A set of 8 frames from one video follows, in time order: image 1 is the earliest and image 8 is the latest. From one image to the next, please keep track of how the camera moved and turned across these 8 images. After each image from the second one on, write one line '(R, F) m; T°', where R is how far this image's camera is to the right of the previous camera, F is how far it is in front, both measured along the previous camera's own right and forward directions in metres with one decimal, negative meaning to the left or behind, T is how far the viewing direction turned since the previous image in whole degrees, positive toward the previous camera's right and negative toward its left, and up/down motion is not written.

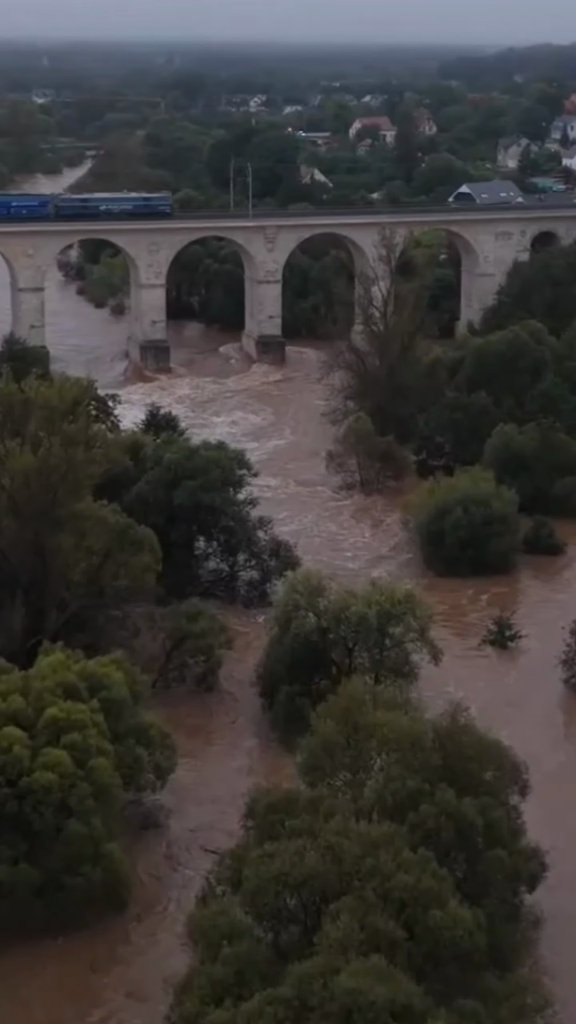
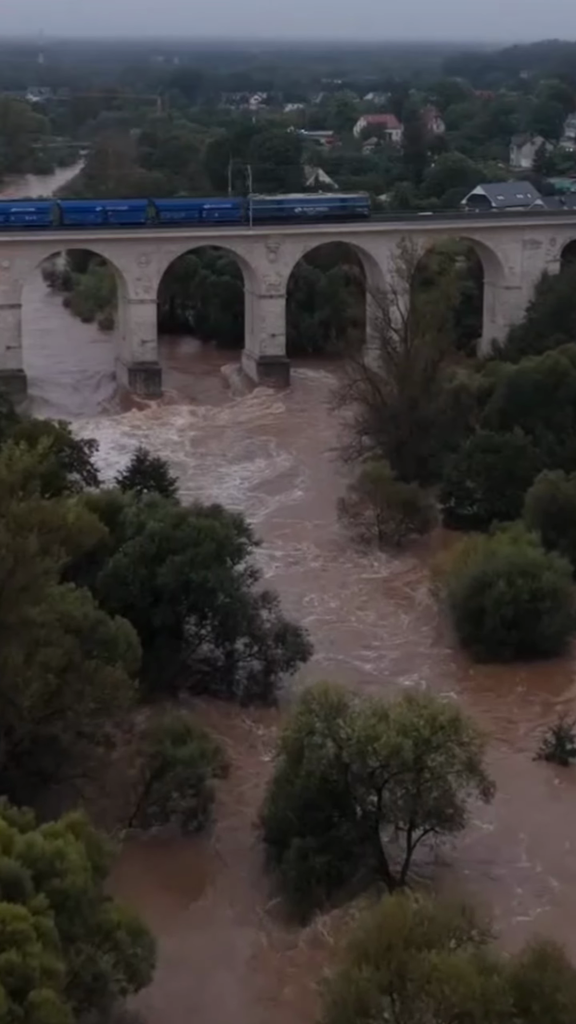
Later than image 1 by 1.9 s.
(-0.1, +4.9) m; 0°
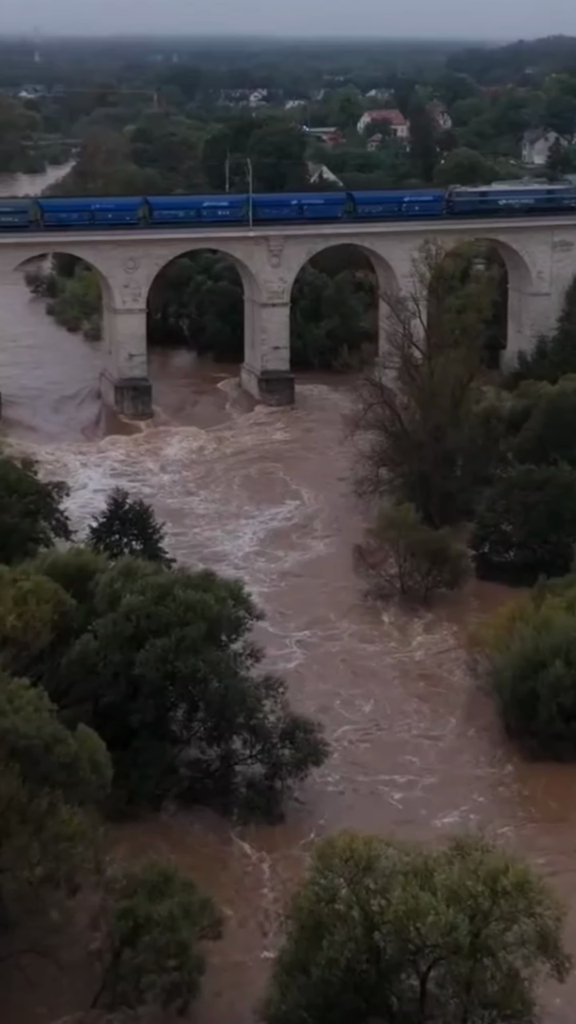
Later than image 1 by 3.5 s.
(-0.1, +4.4) m; 0°
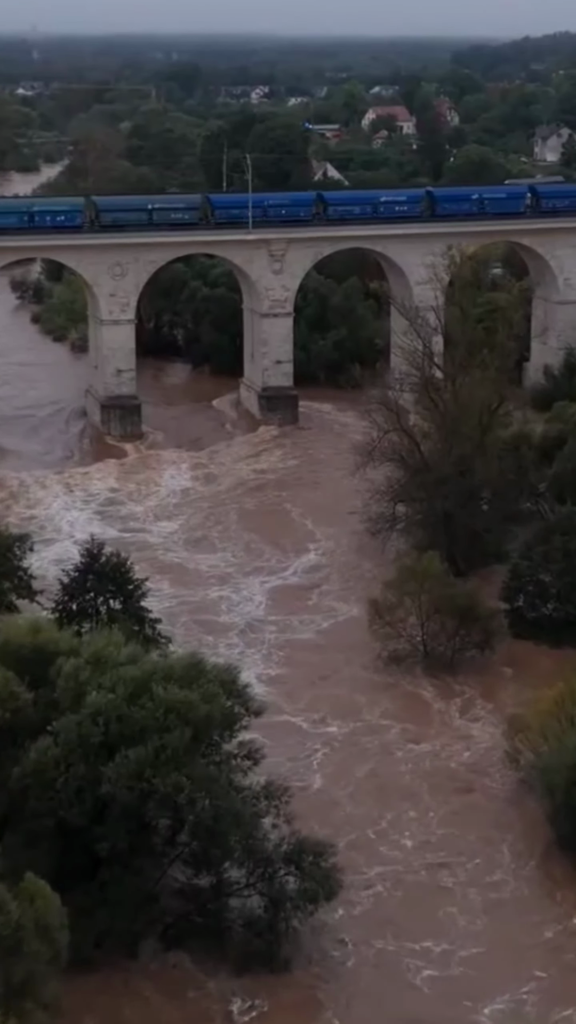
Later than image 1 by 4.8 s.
(0.0, +3.6) m; 0°
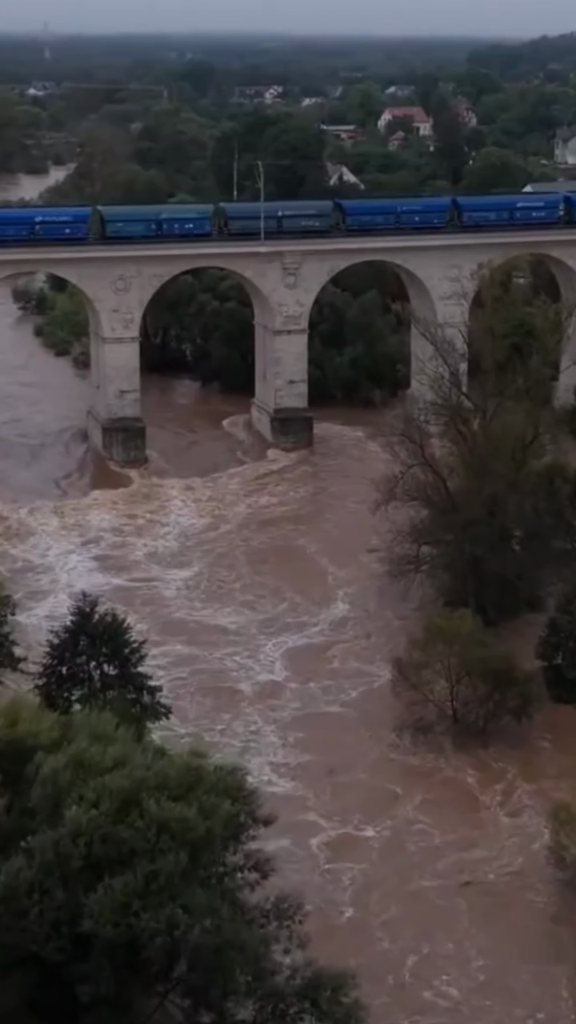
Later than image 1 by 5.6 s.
(0.0, +2.2) m; 0°
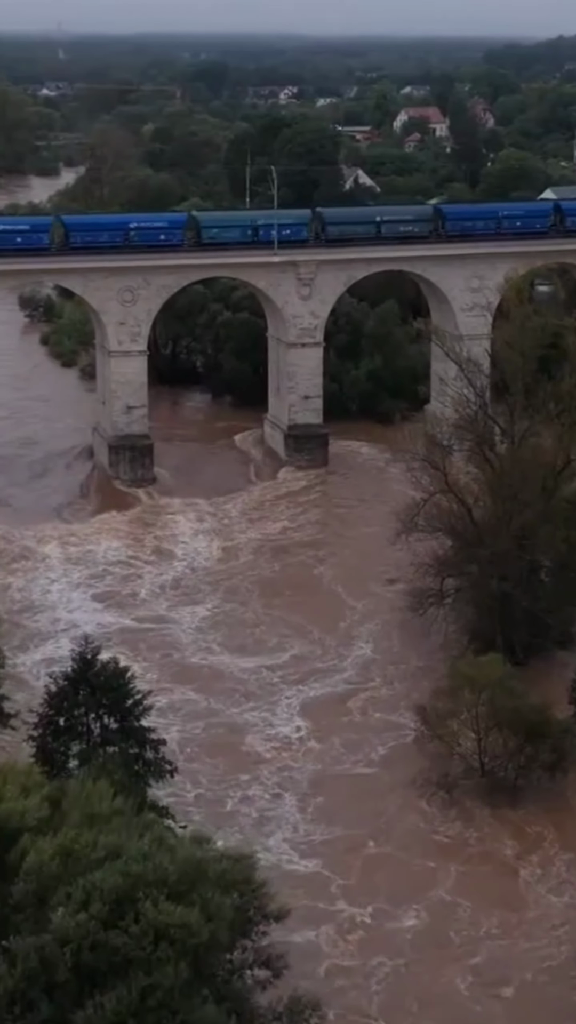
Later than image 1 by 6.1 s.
(0.0, +1.5) m; 0°
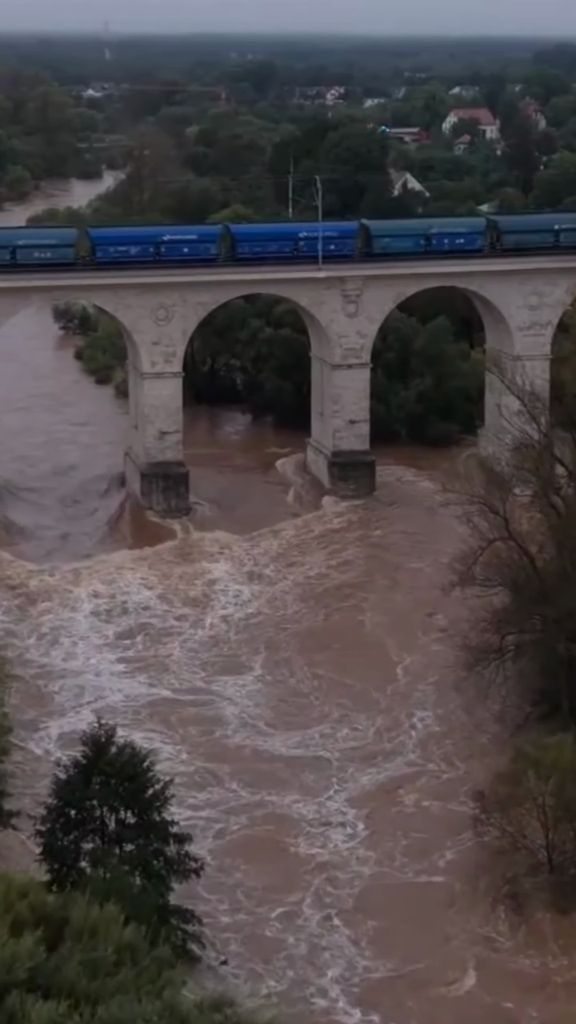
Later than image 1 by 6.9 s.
(0.0, +2.1) m; -1°
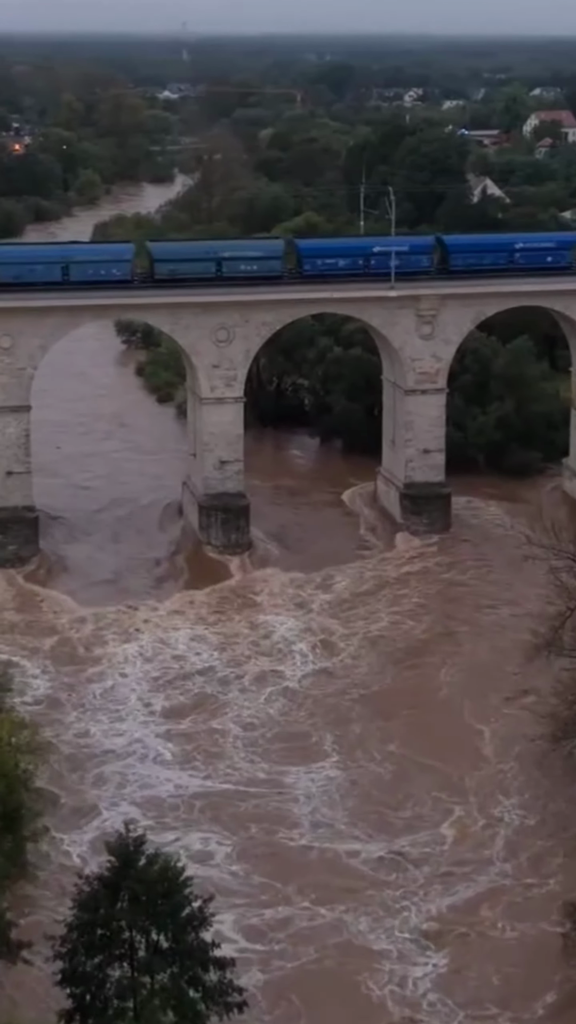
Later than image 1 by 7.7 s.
(+0.1, +2.1) m; -2°
